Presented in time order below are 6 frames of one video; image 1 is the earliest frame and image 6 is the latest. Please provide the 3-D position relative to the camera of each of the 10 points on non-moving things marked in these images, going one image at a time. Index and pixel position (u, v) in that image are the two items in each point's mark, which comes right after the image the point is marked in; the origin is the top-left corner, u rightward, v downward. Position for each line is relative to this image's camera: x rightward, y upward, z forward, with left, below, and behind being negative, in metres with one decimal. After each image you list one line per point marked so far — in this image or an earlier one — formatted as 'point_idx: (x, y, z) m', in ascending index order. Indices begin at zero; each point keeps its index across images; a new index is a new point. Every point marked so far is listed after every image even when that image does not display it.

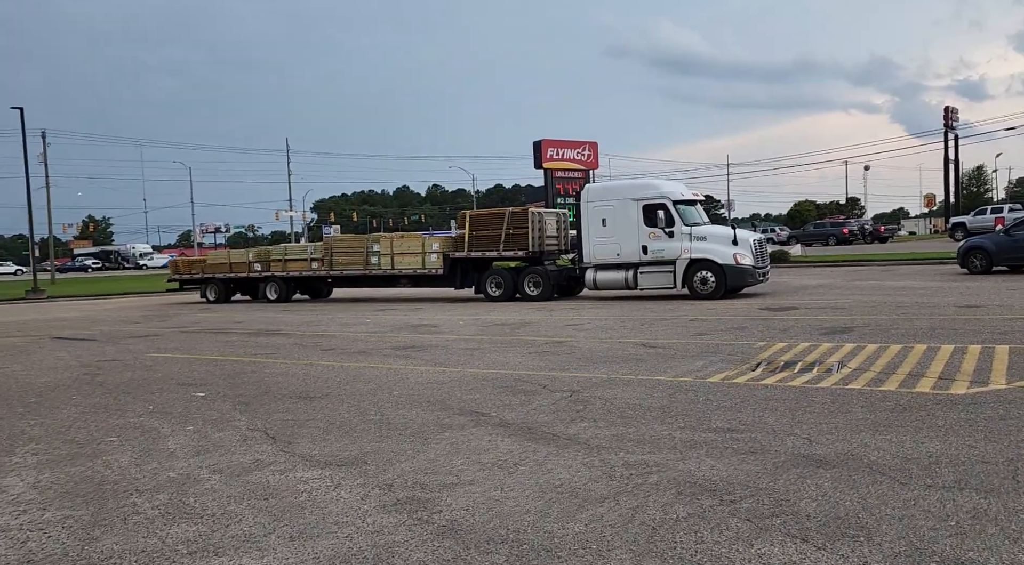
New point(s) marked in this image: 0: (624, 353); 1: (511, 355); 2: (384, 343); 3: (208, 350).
0: (+1.6, -1.0, +11.7) m
1: (0.0, -1.1, +11.8) m
2: (-2.3, -1.1, +14.0) m
3: (-5.2, -1.1, +13.4) m
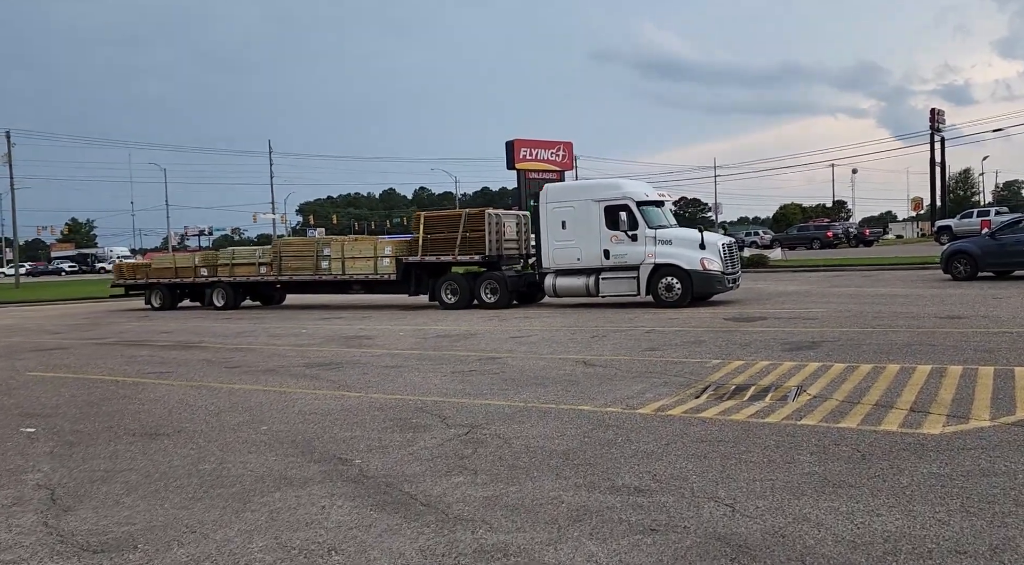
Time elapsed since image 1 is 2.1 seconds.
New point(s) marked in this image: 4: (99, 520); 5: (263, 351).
0: (+0.6, -1.2, +10.3) m
1: (-1.1, -1.2, +10.5) m
2: (-3.3, -1.2, +12.5) m
3: (-6.2, -1.3, +11.9) m
4: (-2.4, -1.4, +4.6) m
5: (-4.4, -1.2, +13.8) m
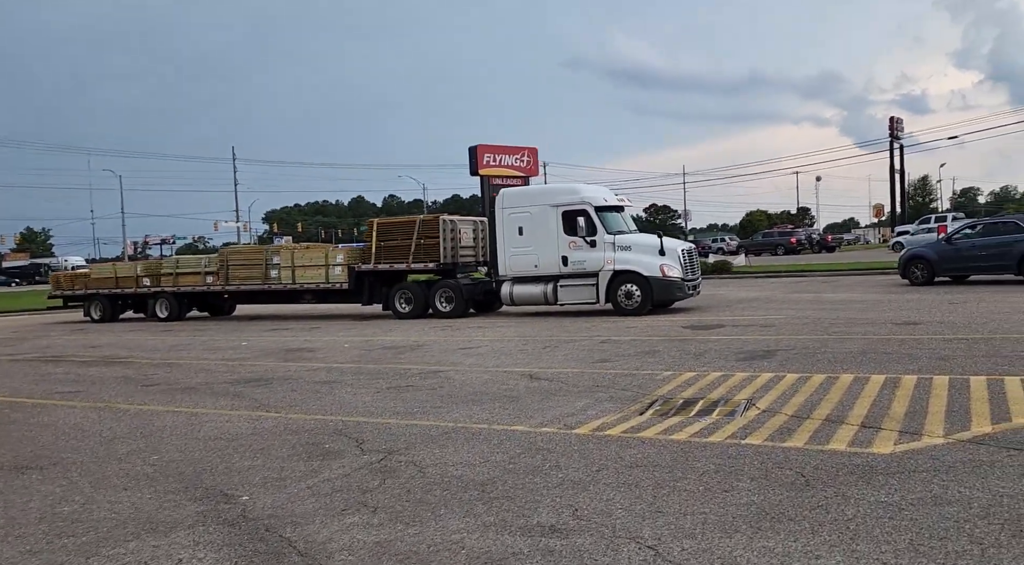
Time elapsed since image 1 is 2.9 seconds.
0: (-0.1, -1.3, +9.7) m
1: (-1.8, -1.3, +9.8) m
2: (-4.2, -1.4, +11.8) m
3: (-7.0, -1.5, +11.0) m
4: (-2.9, -1.4, +3.9) m
5: (-5.2, -1.4, +13.0) m
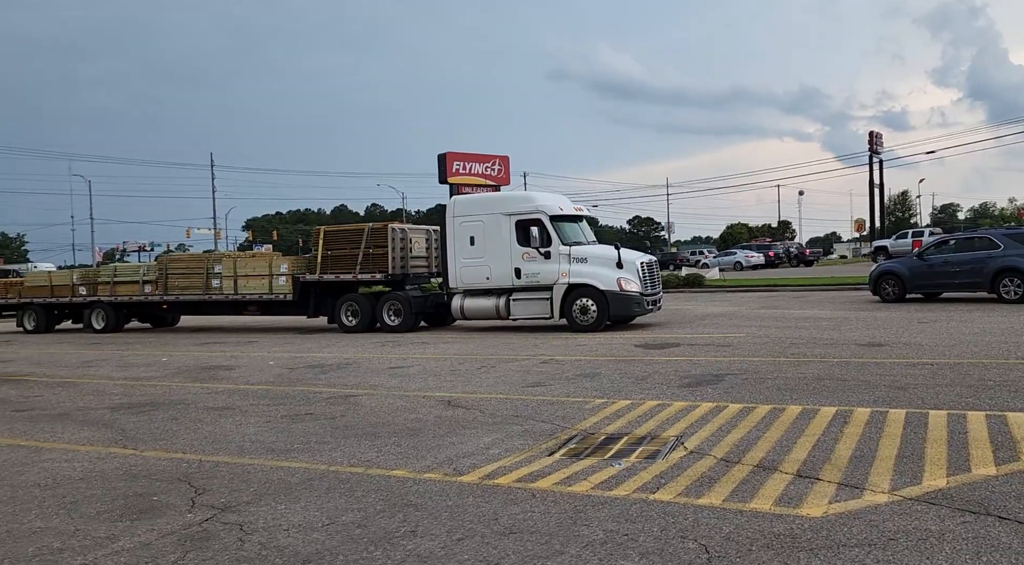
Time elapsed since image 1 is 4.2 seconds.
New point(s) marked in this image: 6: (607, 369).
0: (-1.1, -1.5, +8.6) m
1: (-2.8, -1.5, +8.6) m
2: (-5.2, -1.5, +10.6) m
3: (-8.0, -1.6, +9.8) m
4: (-3.8, -1.5, +2.7) m
5: (-6.3, -1.5, +11.8) m
6: (+1.4, -1.3, +11.6) m
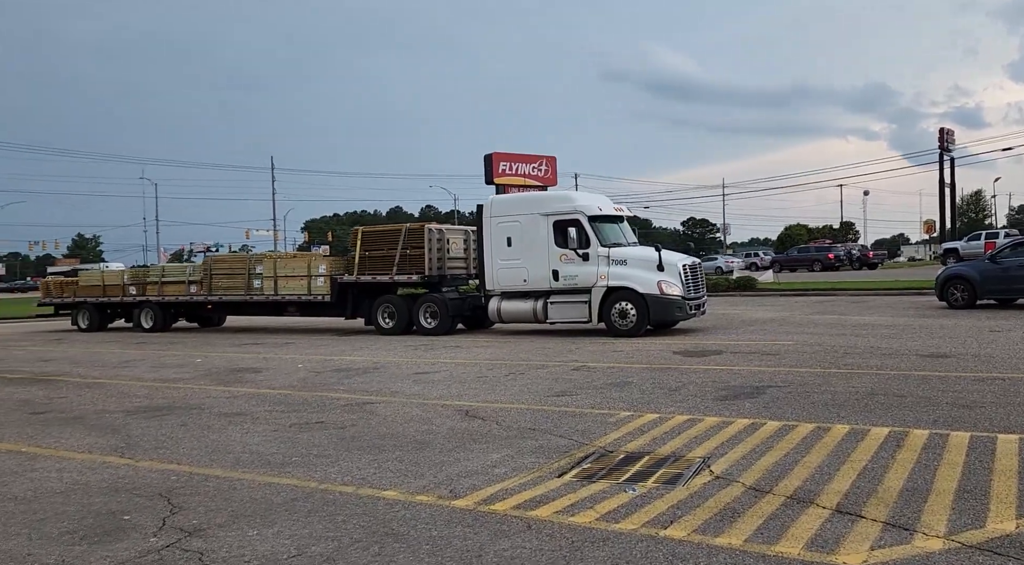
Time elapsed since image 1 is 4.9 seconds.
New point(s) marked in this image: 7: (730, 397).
0: (-0.9, -1.5, +8.1) m
1: (-2.6, -1.5, +8.3) m
2: (-4.9, -1.5, +10.4) m
3: (-7.7, -1.6, +9.8) m
4: (-4.0, -1.5, +2.4) m
5: (-5.9, -1.6, +11.7) m
6: (+1.8, -1.3, +11.0) m
7: (+2.5, -1.3, +9.3) m
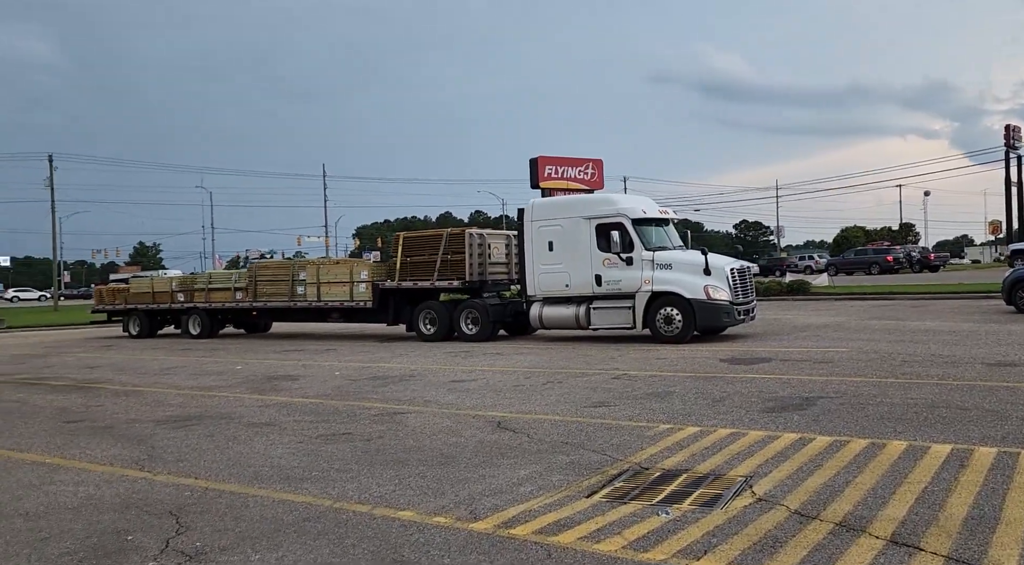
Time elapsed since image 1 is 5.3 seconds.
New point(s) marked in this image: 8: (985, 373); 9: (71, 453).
0: (-0.6, -1.6, +7.8) m
1: (-2.3, -1.6, +8.1) m
2: (-4.4, -1.6, +10.3) m
3: (-7.3, -1.7, +9.9) m
4: (-4.0, -1.6, +2.3) m
5: (-5.3, -1.7, +11.7) m
6: (+2.3, -1.4, +10.5) m
7: (+2.9, -1.4, +8.8) m
8: (+6.1, -1.2, +10.3) m
9: (-4.3, -1.7, +7.7) m
